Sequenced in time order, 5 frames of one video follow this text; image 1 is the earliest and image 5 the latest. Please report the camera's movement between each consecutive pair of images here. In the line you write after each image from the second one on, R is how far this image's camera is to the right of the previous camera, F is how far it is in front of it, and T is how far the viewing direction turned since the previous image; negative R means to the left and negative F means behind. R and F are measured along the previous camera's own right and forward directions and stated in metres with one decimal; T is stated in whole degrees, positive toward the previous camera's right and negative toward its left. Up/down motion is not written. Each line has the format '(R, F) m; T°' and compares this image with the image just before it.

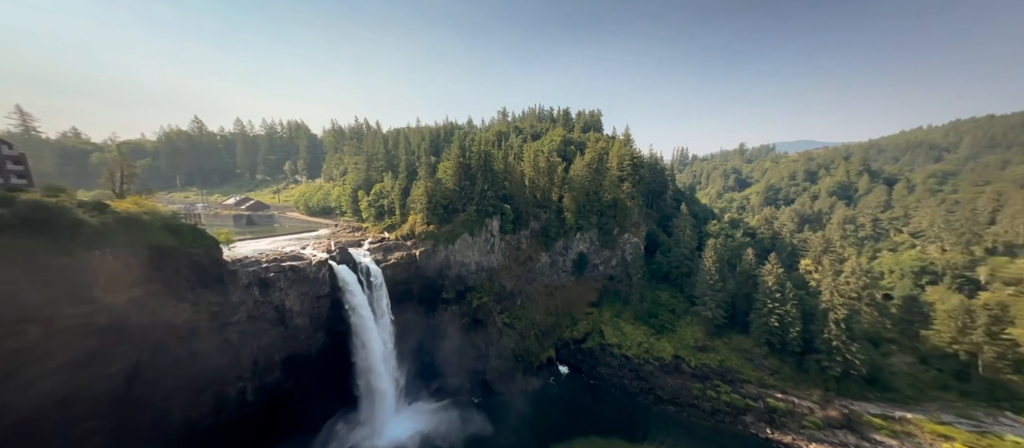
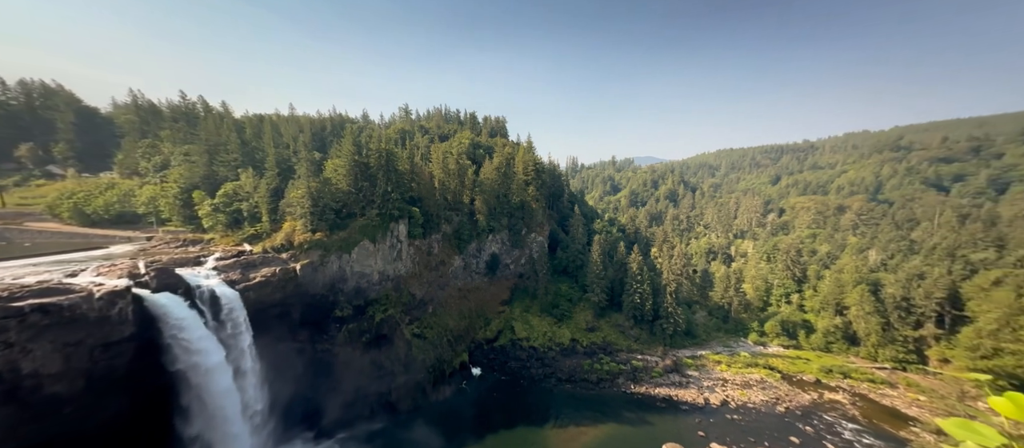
(+1.1, +2.3) m; +14°
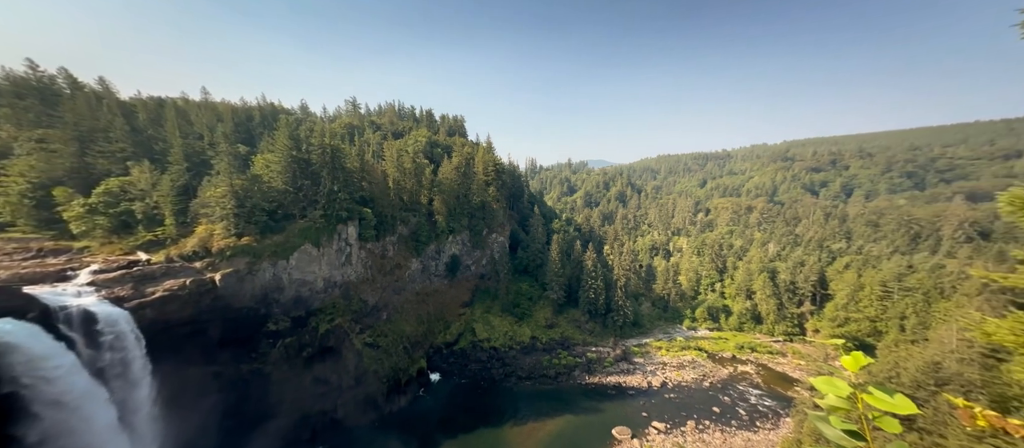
(+0.6, +1.7) m; +7°
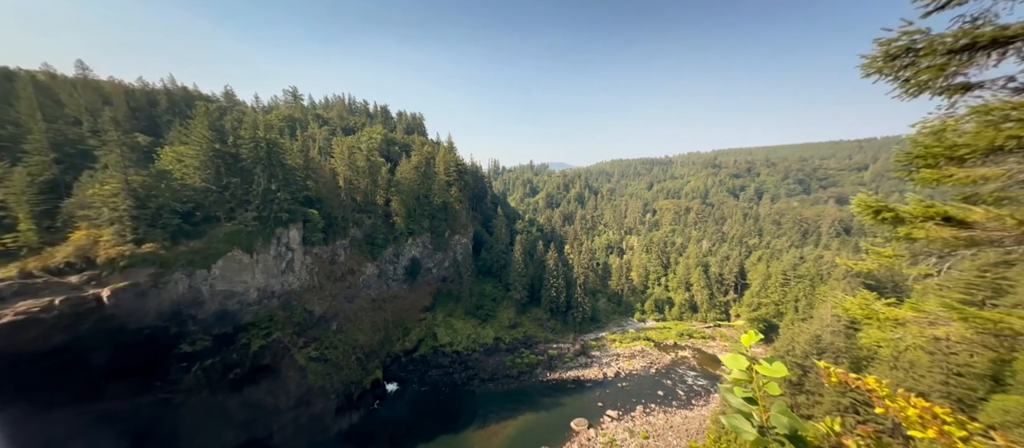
(+0.7, +2.1) m; +6°
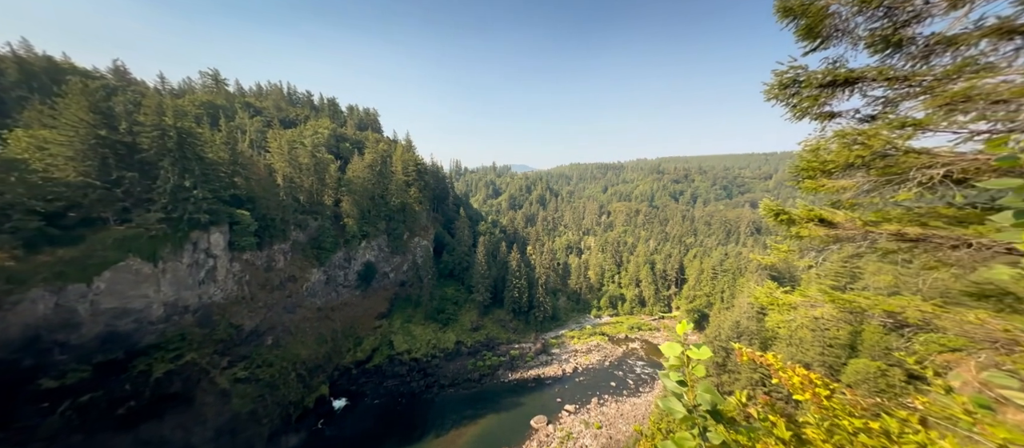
(+0.9, +2.7) m; +6°
